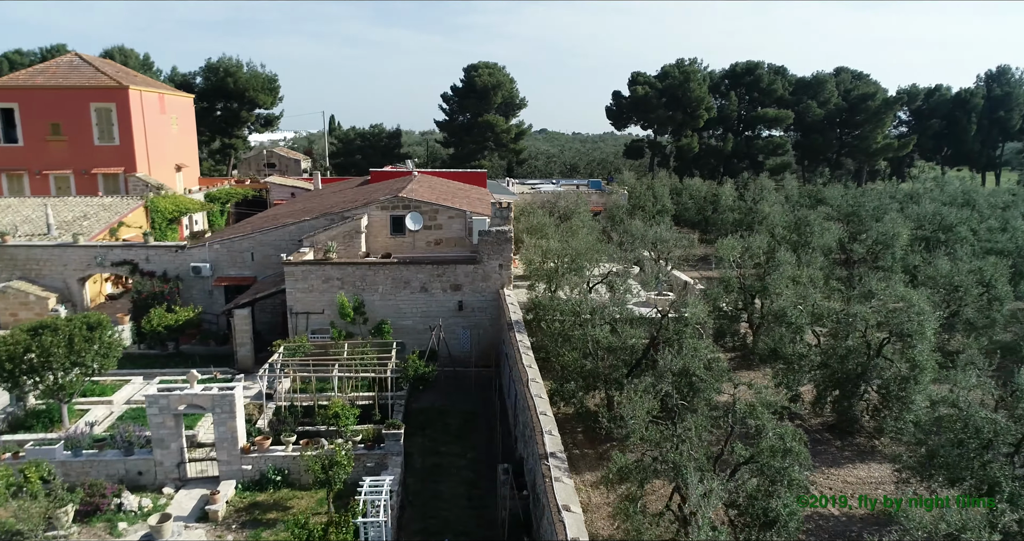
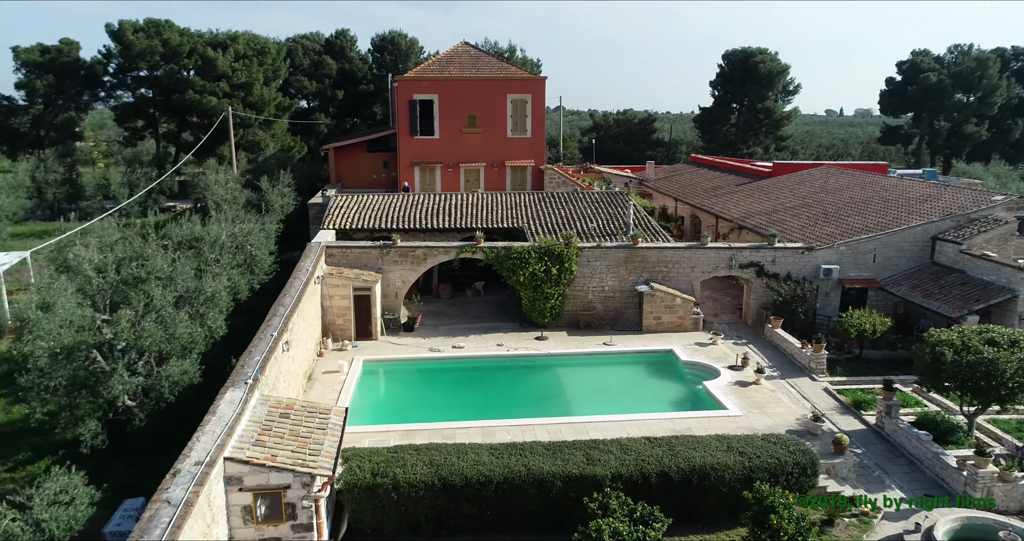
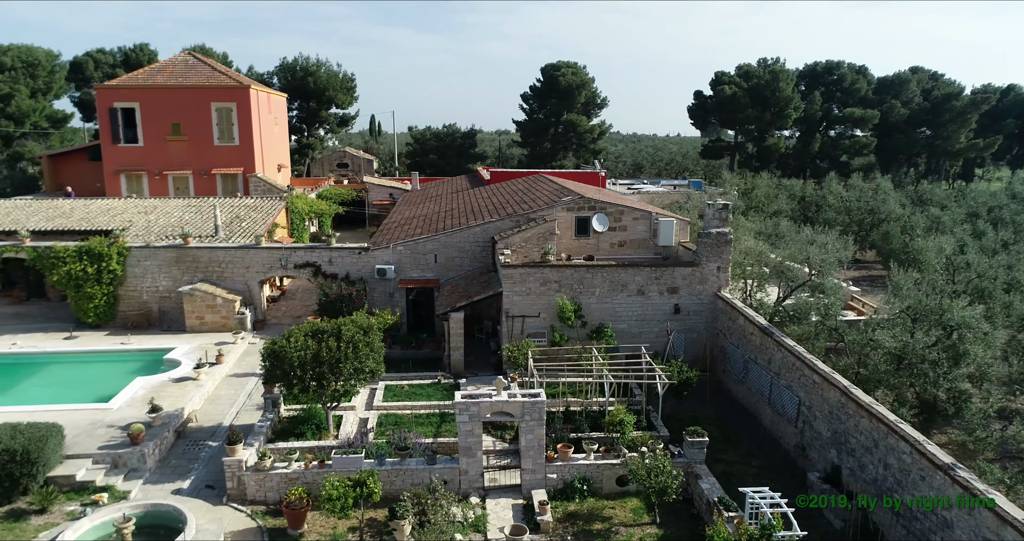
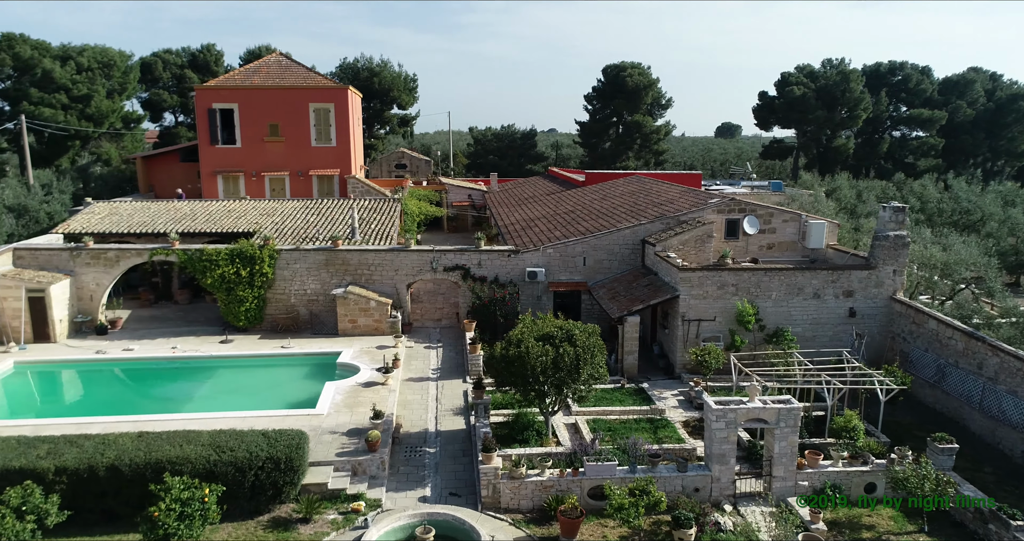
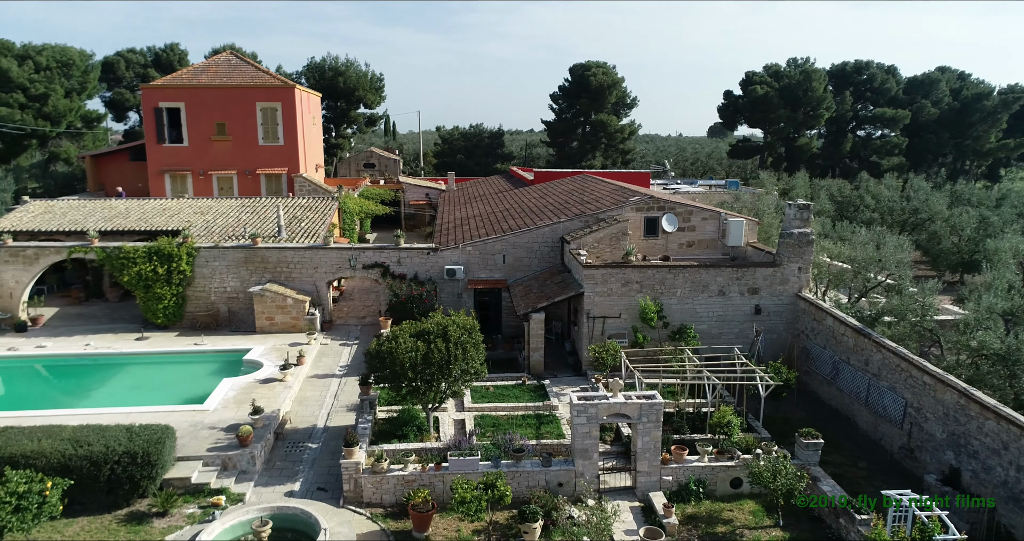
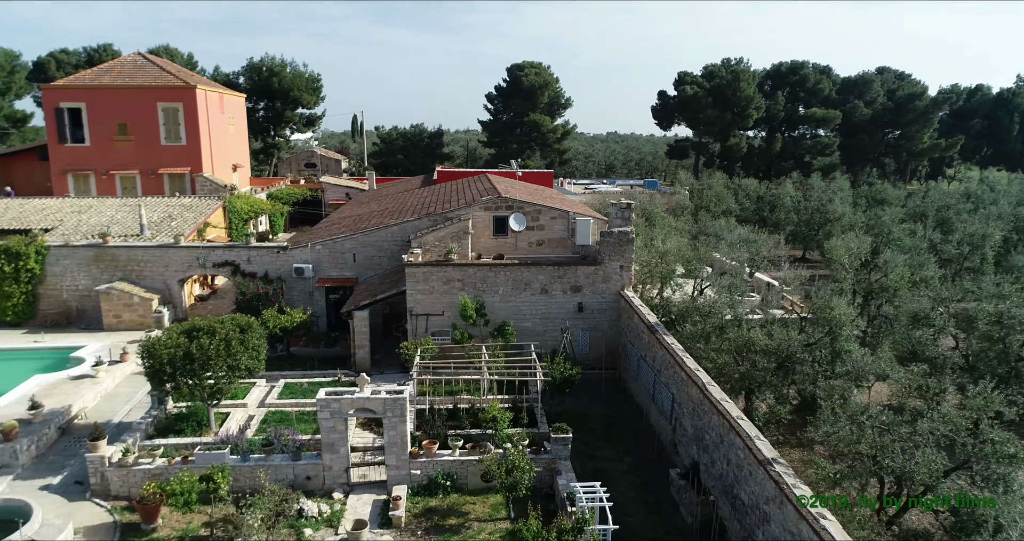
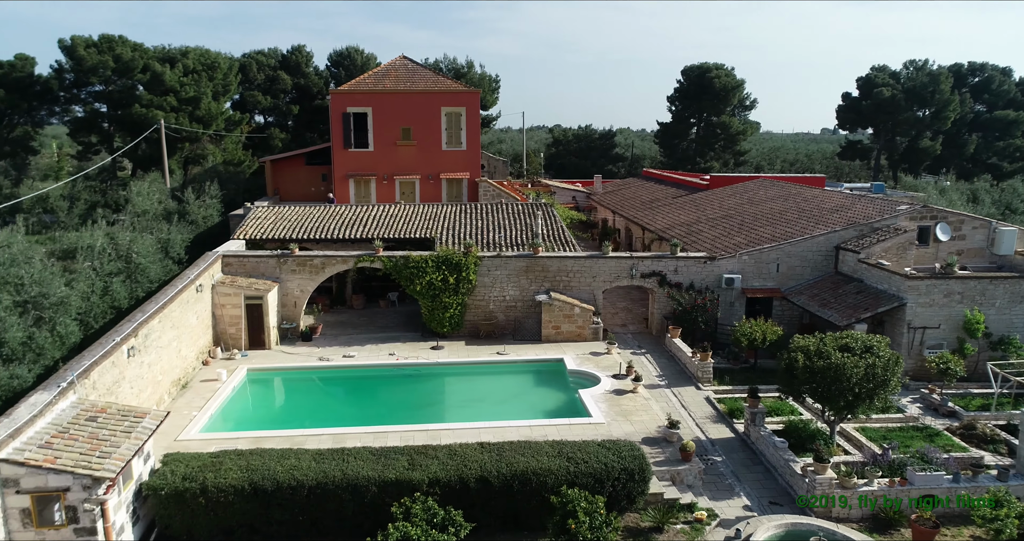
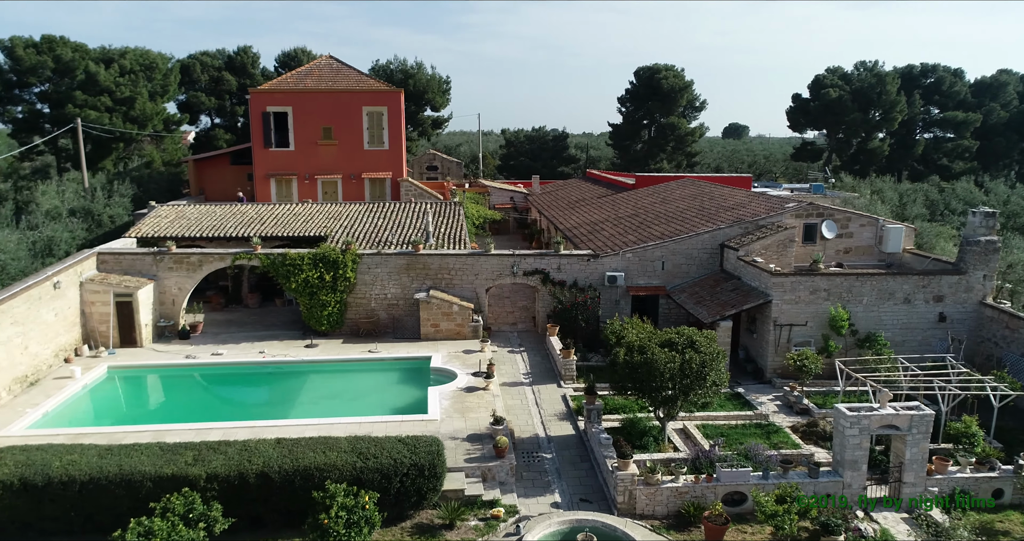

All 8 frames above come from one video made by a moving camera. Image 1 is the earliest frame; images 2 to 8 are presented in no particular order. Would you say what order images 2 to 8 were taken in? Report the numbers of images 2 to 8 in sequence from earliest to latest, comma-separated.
6, 3, 5, 4, 8, 7, 2
